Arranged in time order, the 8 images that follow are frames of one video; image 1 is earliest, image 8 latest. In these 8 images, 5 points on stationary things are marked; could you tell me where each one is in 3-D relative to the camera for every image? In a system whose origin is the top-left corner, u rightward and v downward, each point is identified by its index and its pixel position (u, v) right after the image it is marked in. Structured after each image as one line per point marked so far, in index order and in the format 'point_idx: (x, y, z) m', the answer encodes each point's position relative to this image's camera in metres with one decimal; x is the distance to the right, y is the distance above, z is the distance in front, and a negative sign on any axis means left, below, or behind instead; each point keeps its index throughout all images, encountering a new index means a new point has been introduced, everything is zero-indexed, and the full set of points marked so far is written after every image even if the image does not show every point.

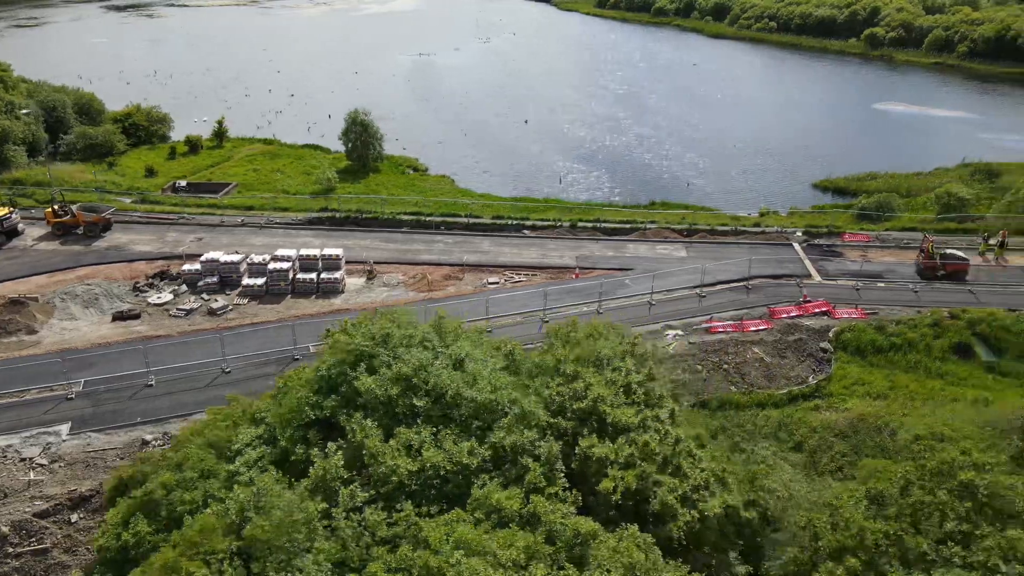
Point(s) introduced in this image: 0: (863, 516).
0: (+7.2, -4.5, +13.9) m
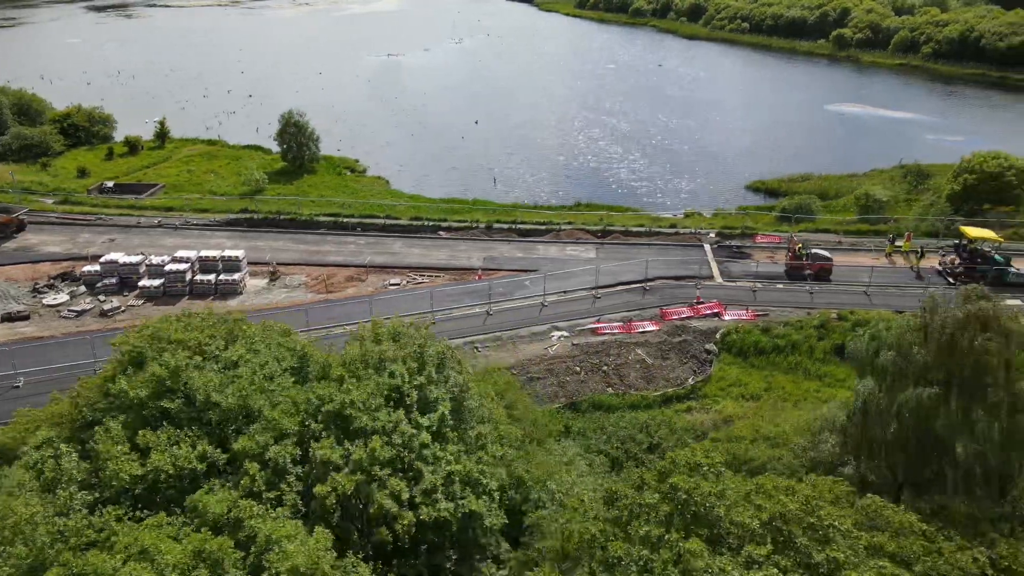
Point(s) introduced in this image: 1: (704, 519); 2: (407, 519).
0: (+1.7, -4.6, +14.0) m
1: (+3.4, -4.3, +13.3) m
2: (-2.1, -4.5, +14.3) m
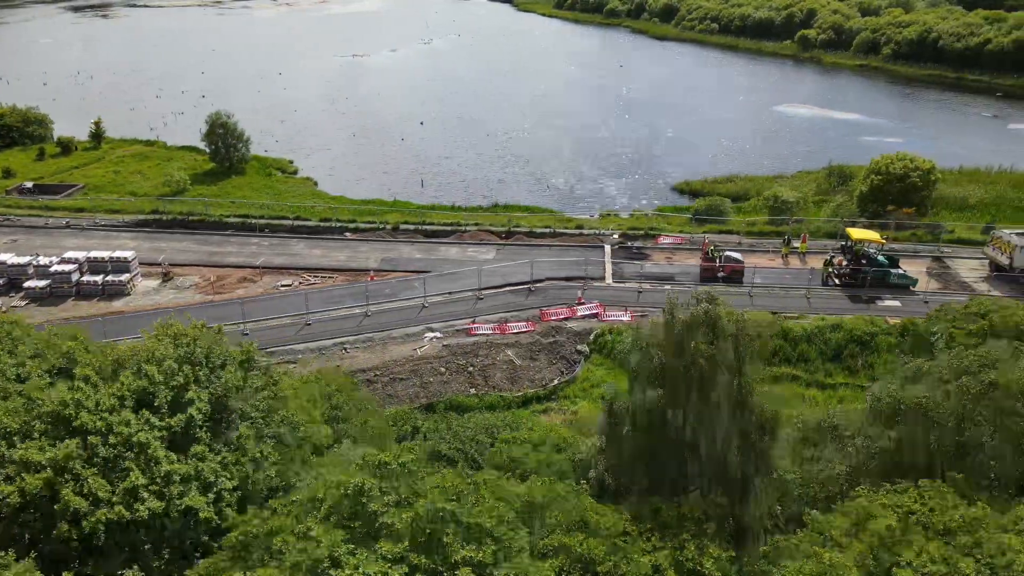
0: (-4.5, -4.6, +14.2) m
1: (-2.7, -4.3, +13.5) m
2: (-8.2, -4.6, +14.5) m
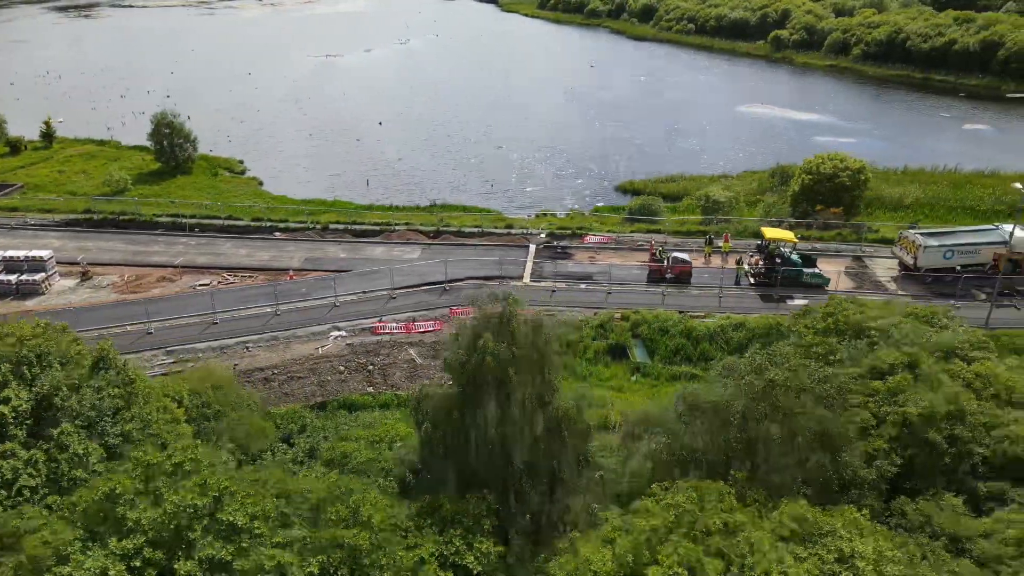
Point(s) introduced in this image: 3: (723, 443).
0: (-9.1, -4.6, +14.3) m
1: (-7.4, -4.3, +13.6) m
2: (-12.9, -4.6, +14.6) m
3: (+4.5, -3.8, +17.6) m
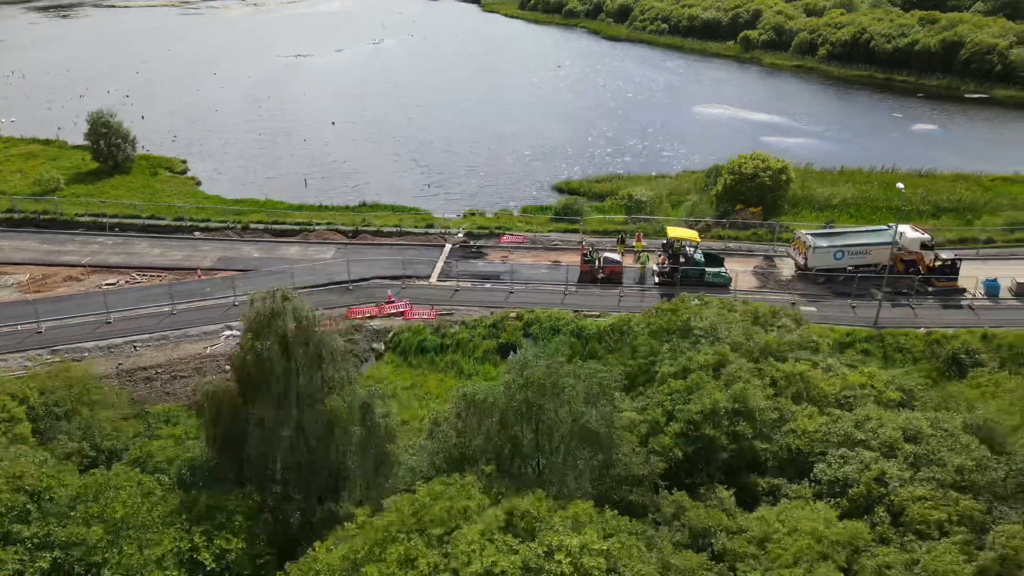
0: (-14.4, -4.5, +14.4) m
1: (-12.7, -4.2, +13.7) m
2: (-18.2, -4.5, +14.7) m
3: (-0.8, -3.7, +17.7) m
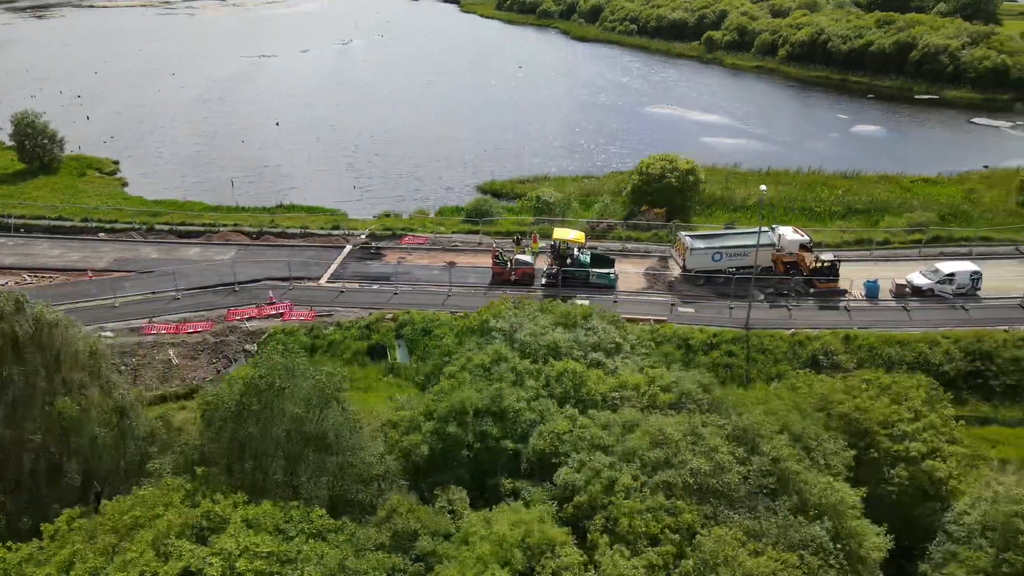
0: (-20.7, -4.6, +14.5) m
1: (-18.9, -4.3, +13.8) m
2: (-24.4, -4.6, +14.7) m
3: (-7.1, -3.8, +17.9) m
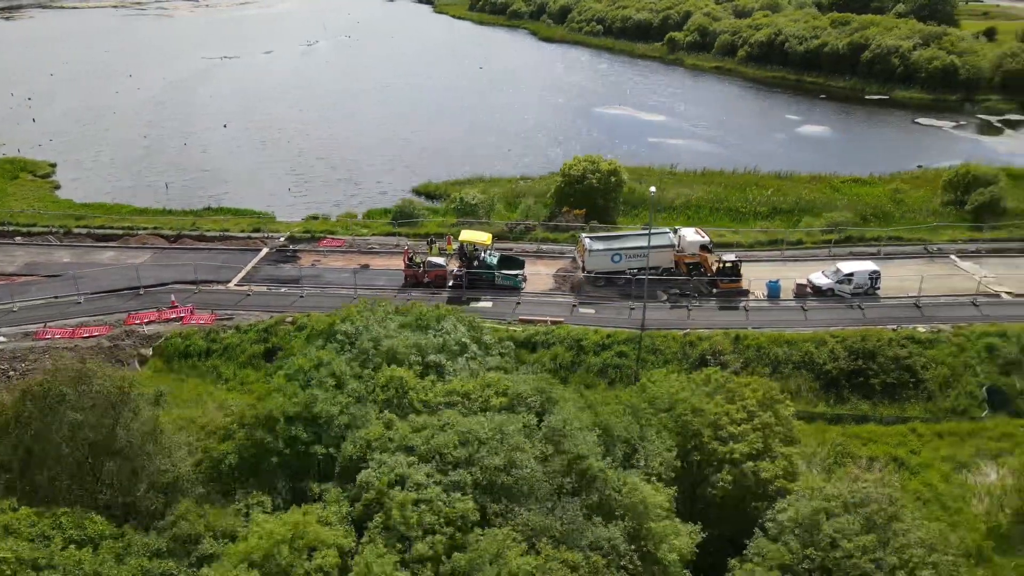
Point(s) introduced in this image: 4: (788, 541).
0: (-25.4, -4.8, +14.2) m
1: (-23.7, -4.5, +13.6) m
2: (-29.2, -4.9, +14.5) m
3: (-11.9, -4.0, +17.9) m
4: (+7.2, -6.6, +19.0) m
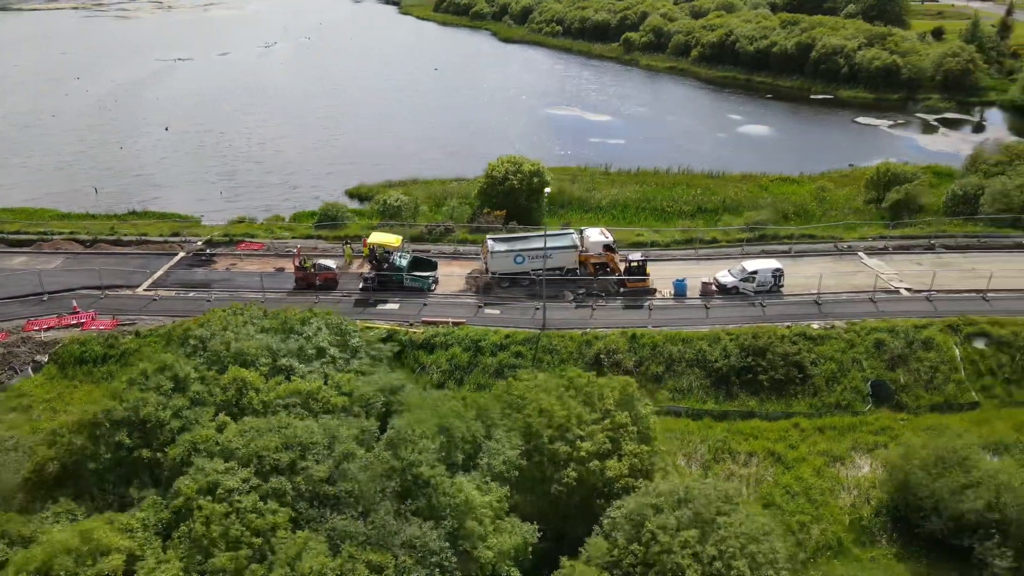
0: (-29.7, -5.2, +13.7) m
1: (-27.9, -4.9, +13.1) m
2: (-33.5, -5.3, +13.8) m
3: (-16.3, -4.2, +17.6) m
4: (+2.8, -6.6, +19.2) m
